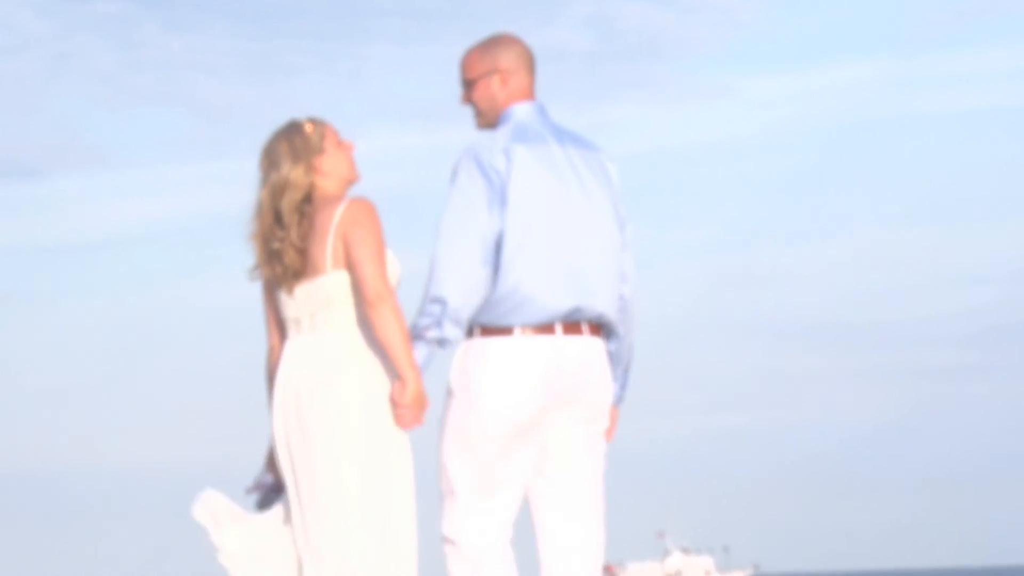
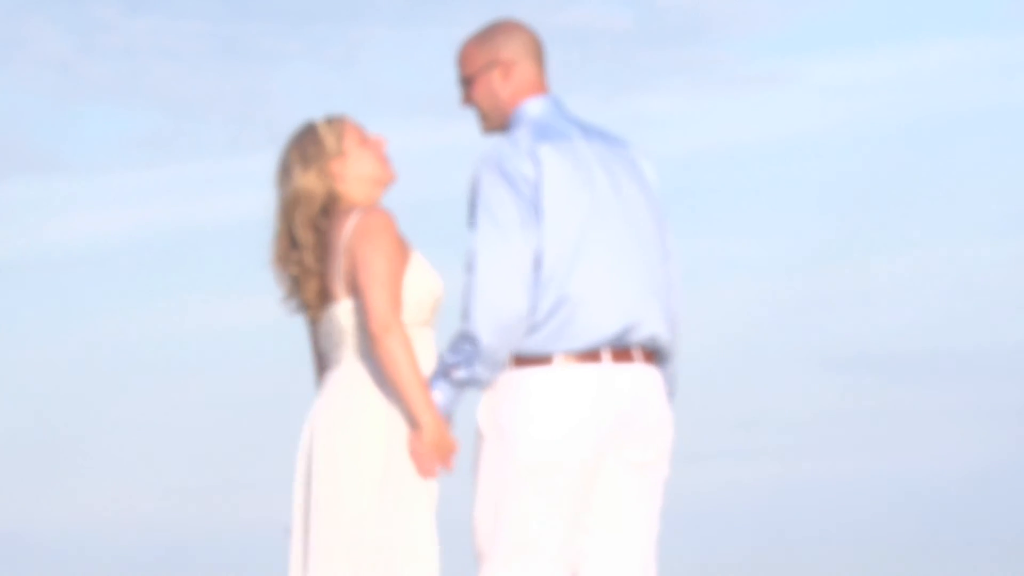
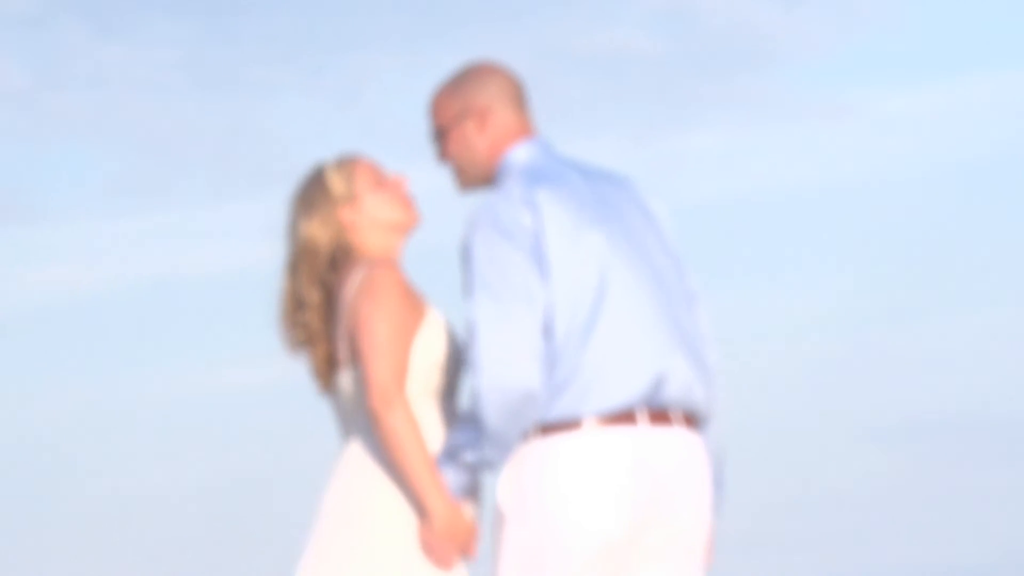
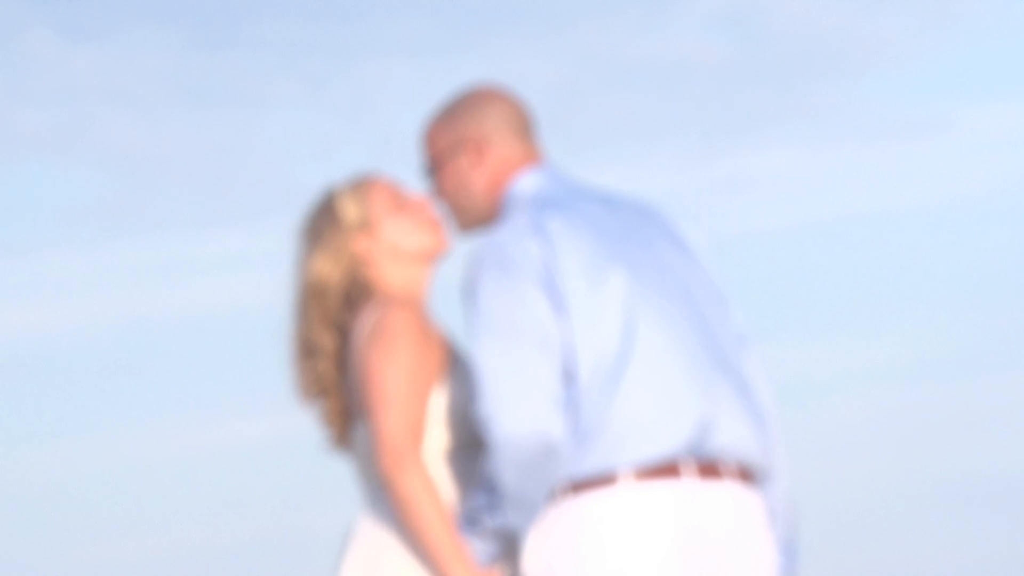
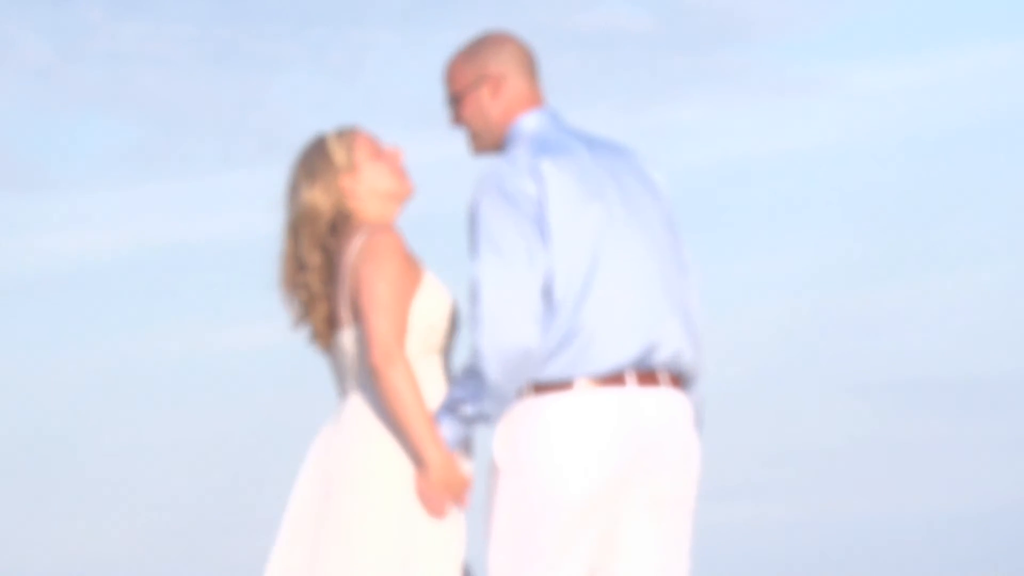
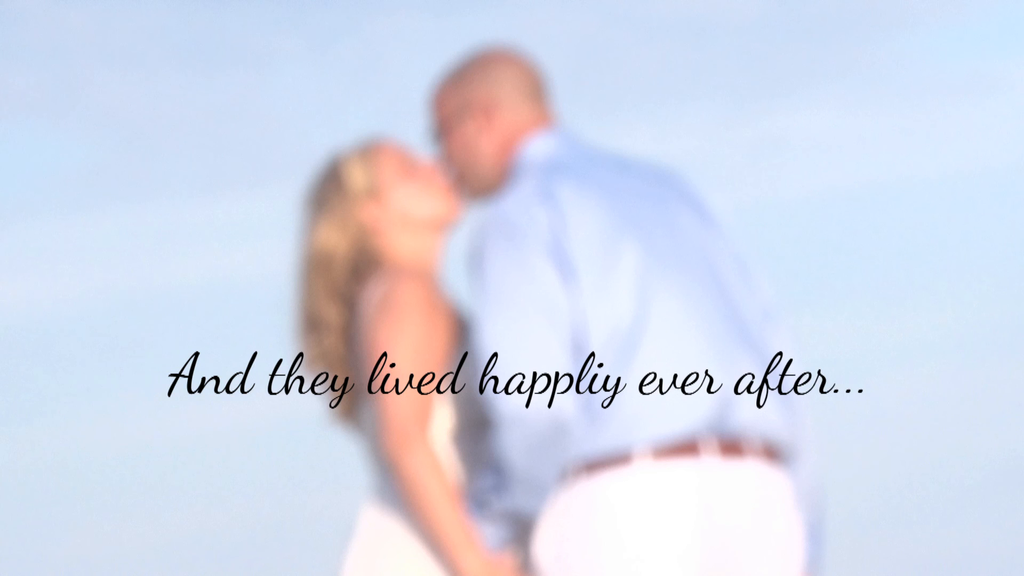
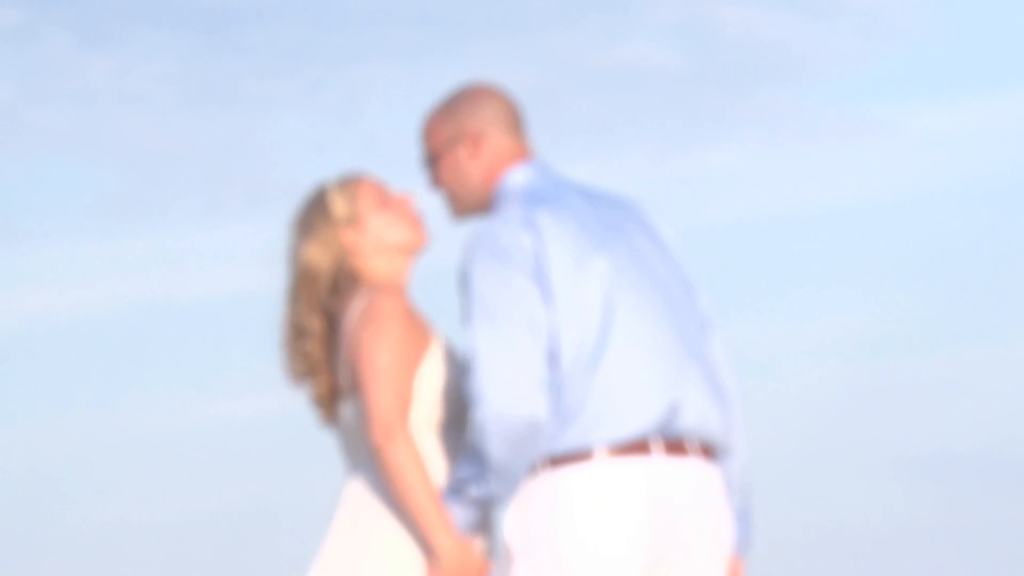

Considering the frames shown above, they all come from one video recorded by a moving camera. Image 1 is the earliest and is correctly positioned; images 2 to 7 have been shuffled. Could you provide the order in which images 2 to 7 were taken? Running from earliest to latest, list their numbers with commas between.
2, 5, 3, 7, 4, 6
